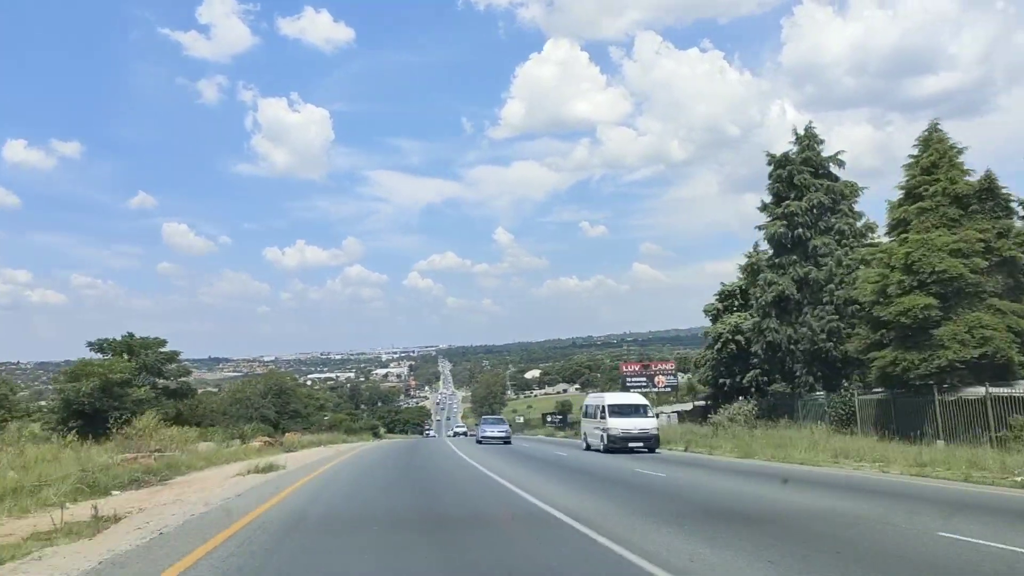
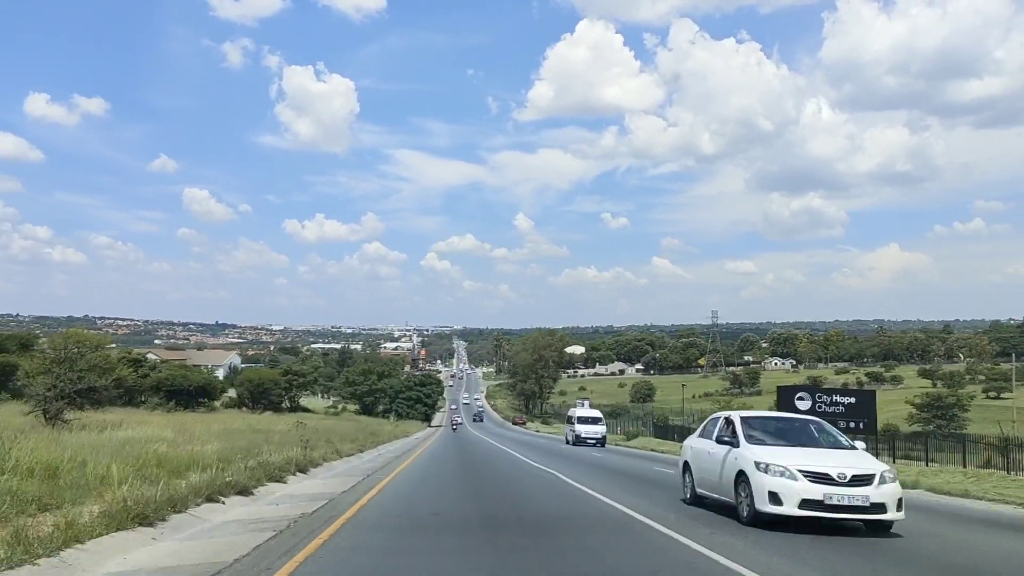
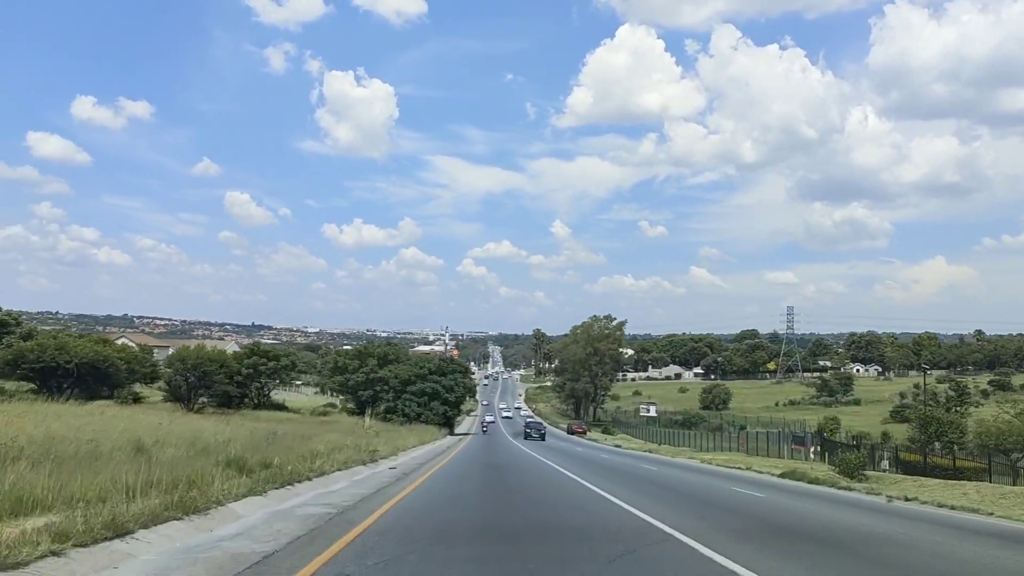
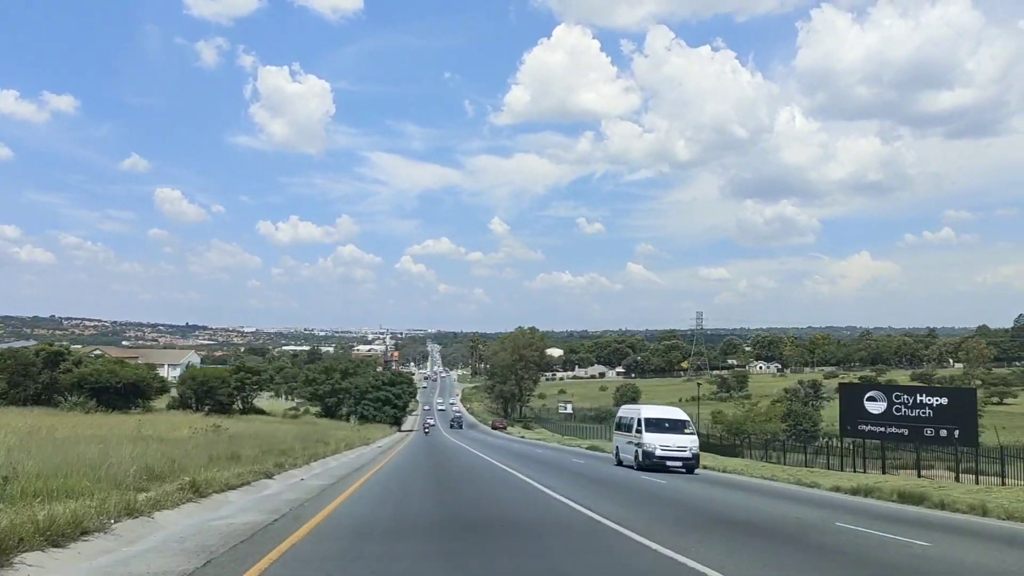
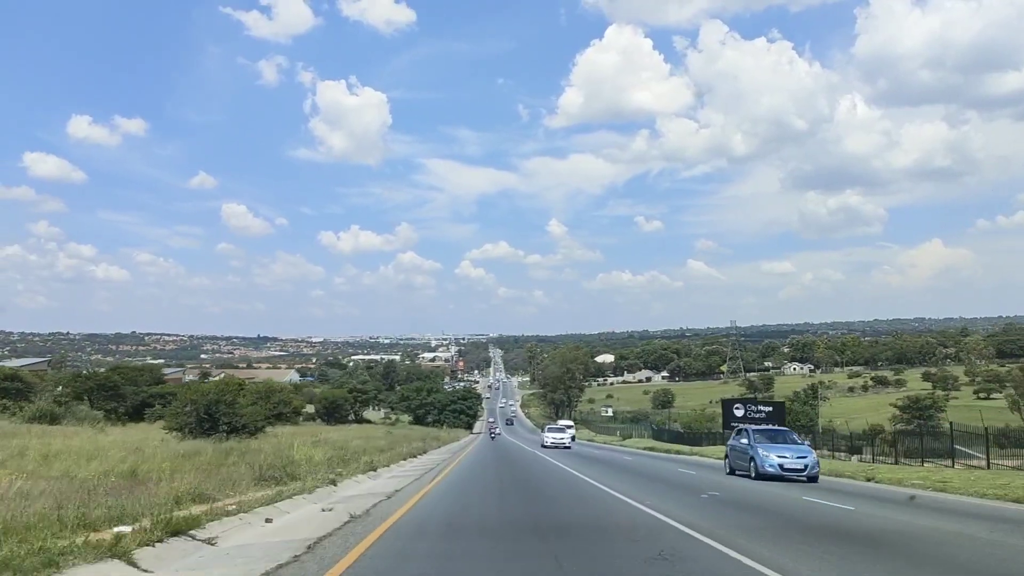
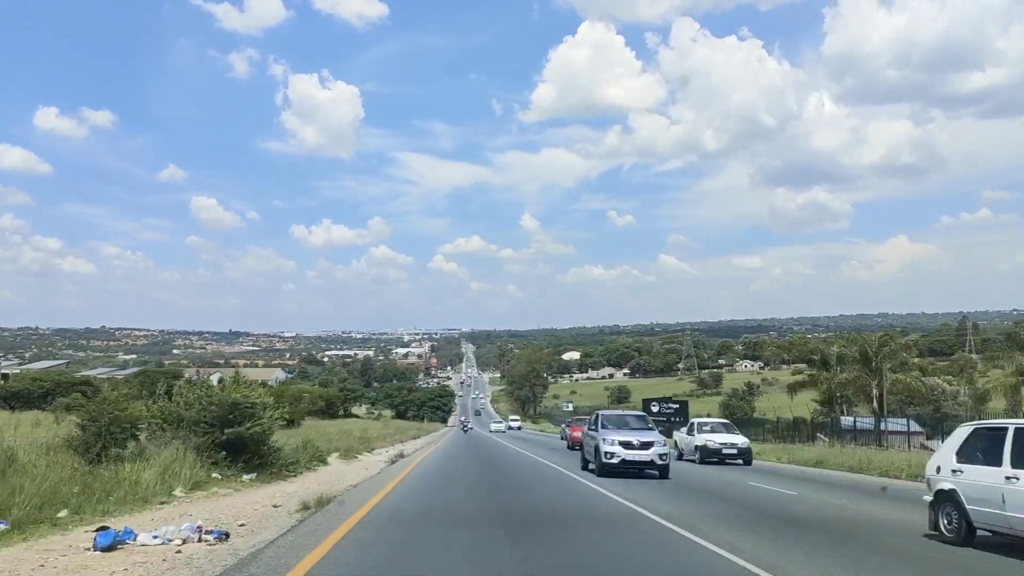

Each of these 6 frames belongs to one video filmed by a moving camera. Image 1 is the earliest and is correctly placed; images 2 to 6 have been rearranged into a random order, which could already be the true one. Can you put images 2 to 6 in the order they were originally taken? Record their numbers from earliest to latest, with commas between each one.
6, 5, 2, 4, 3
